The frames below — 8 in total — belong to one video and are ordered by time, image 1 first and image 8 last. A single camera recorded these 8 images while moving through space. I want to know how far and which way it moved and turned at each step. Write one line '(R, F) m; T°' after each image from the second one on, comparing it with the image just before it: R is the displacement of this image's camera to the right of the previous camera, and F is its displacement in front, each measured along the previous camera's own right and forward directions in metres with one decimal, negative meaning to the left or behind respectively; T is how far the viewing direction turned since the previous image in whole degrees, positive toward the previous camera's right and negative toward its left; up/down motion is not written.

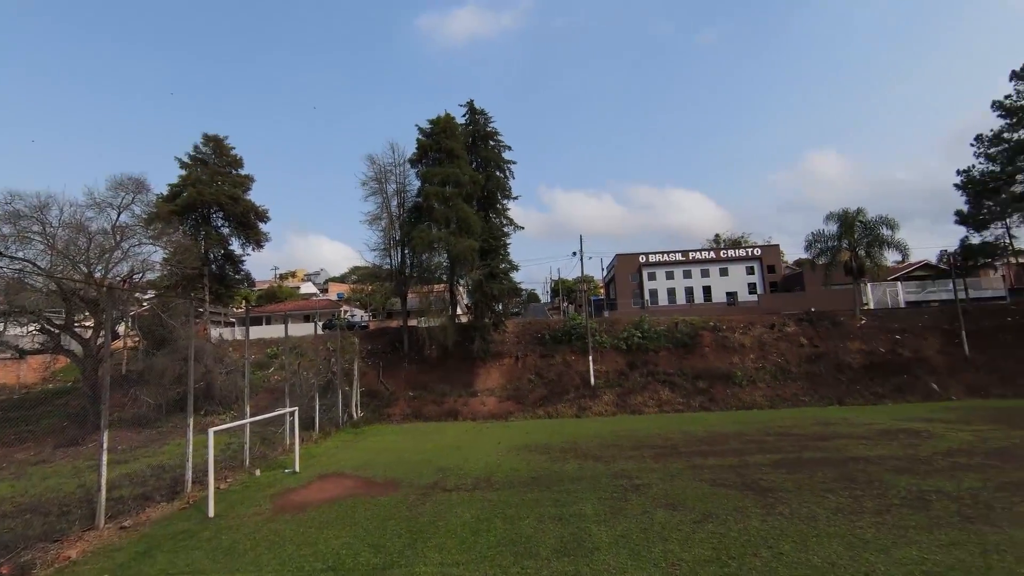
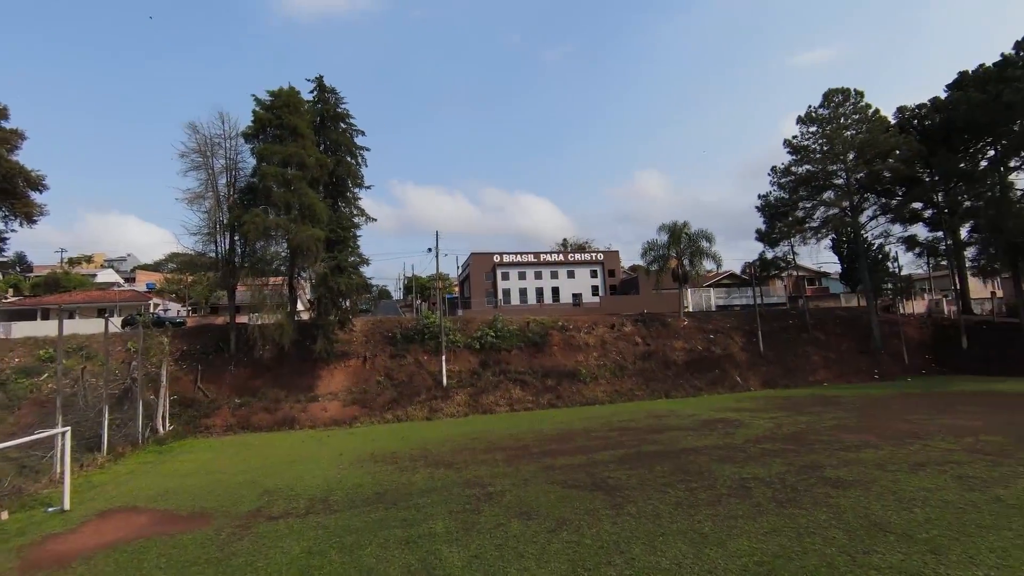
(0.0, +0.7) m; +16°
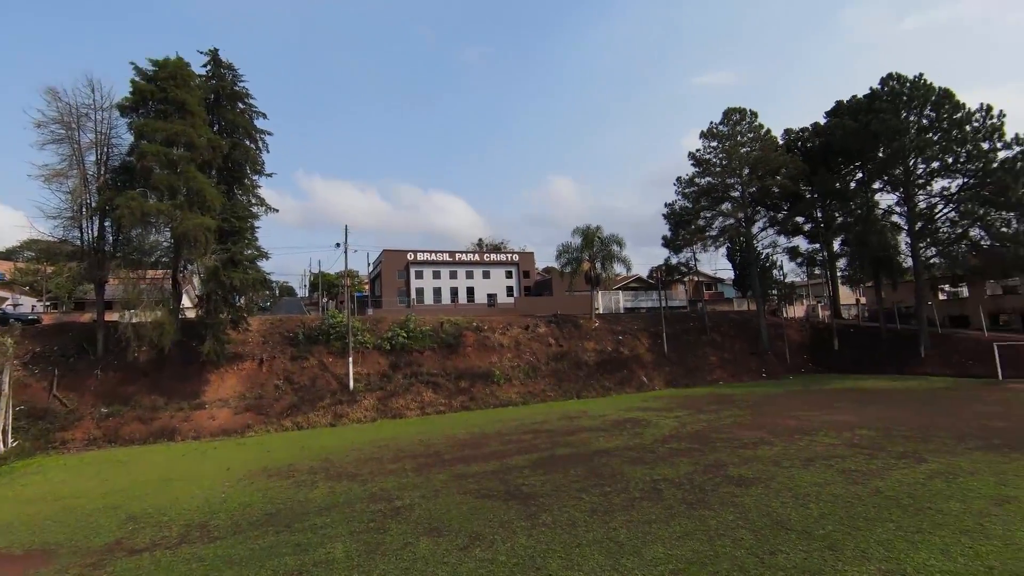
(0.0, +0.5) m; +10°
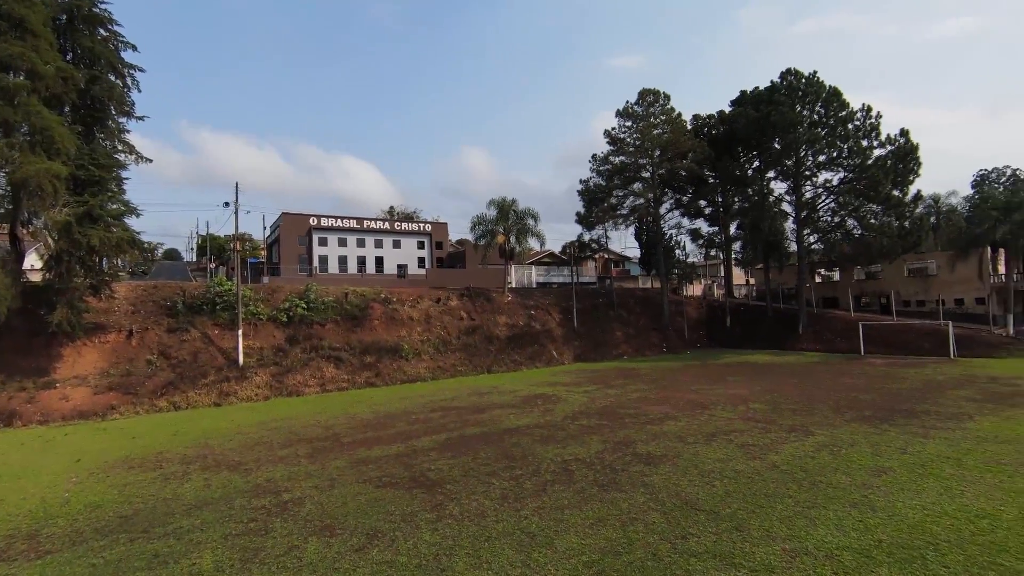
(0.0, +0.7) m; +10°
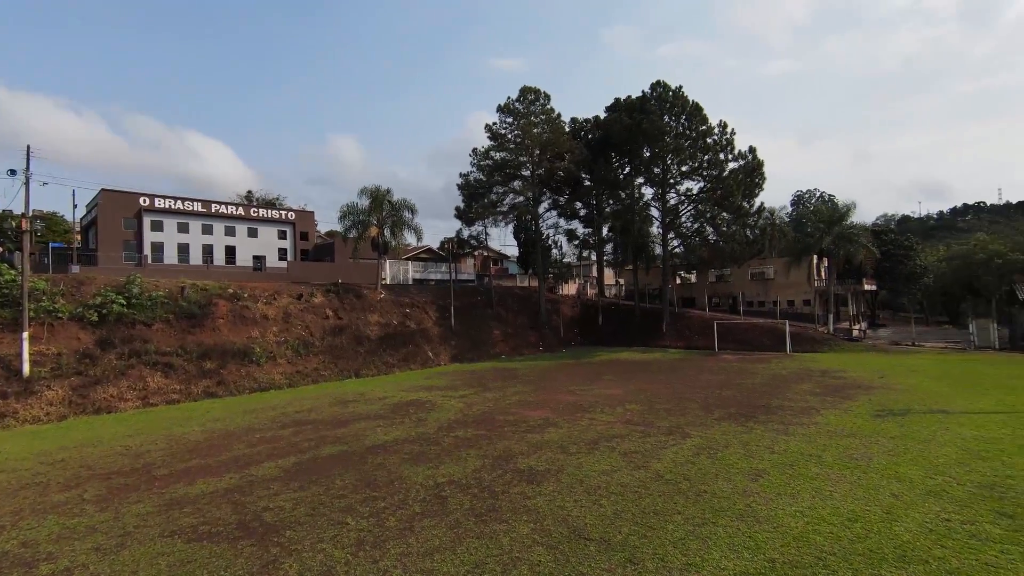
(+0.2, +1.2) m; +14°
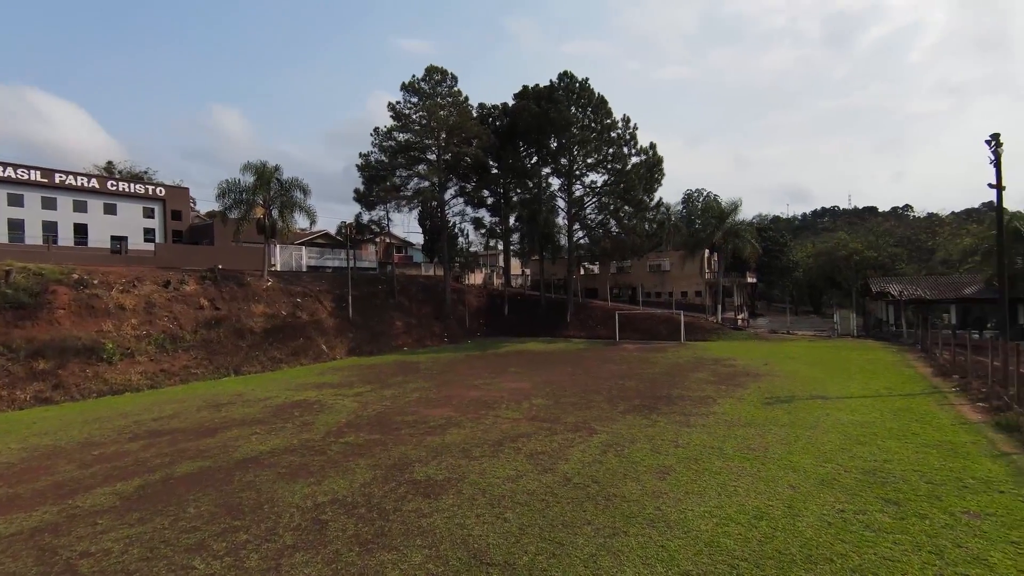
(+0.1, +0.8) m; +10°
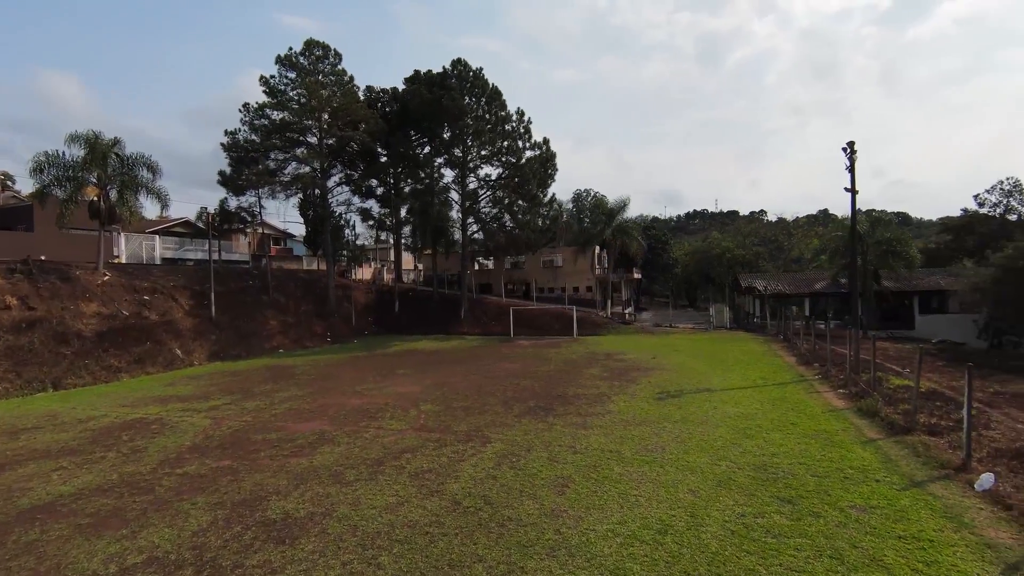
(+0.2, +1.0) m; +12°
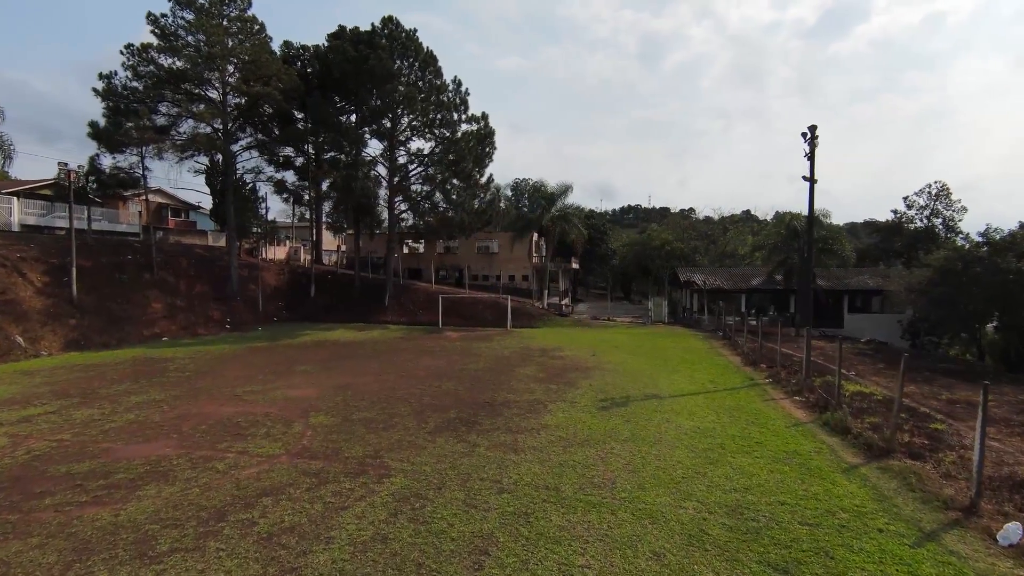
(+0.3, +2.0) m; +7°
